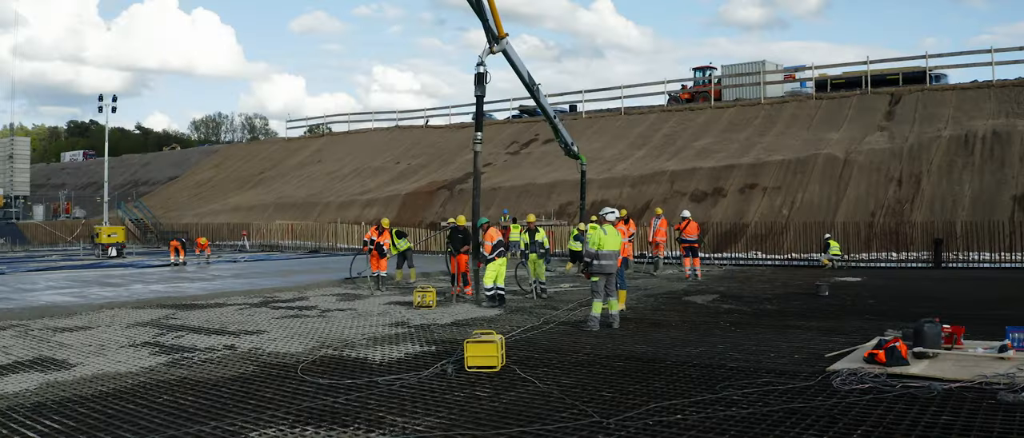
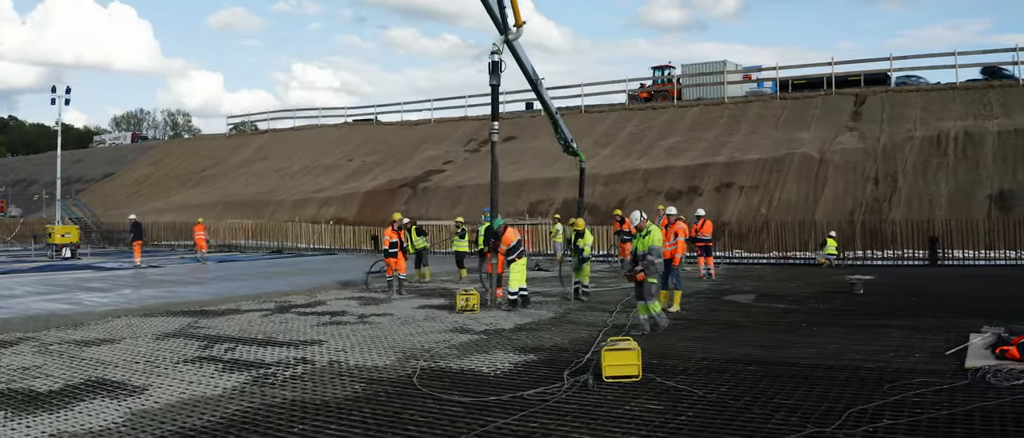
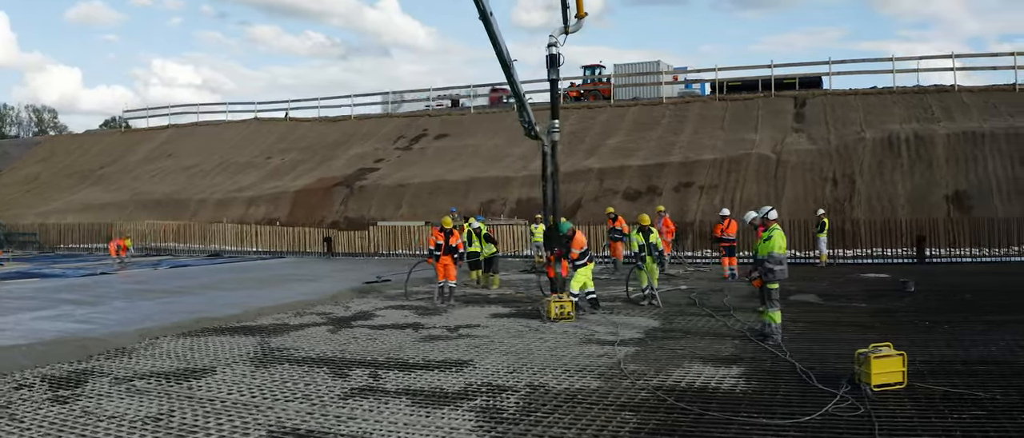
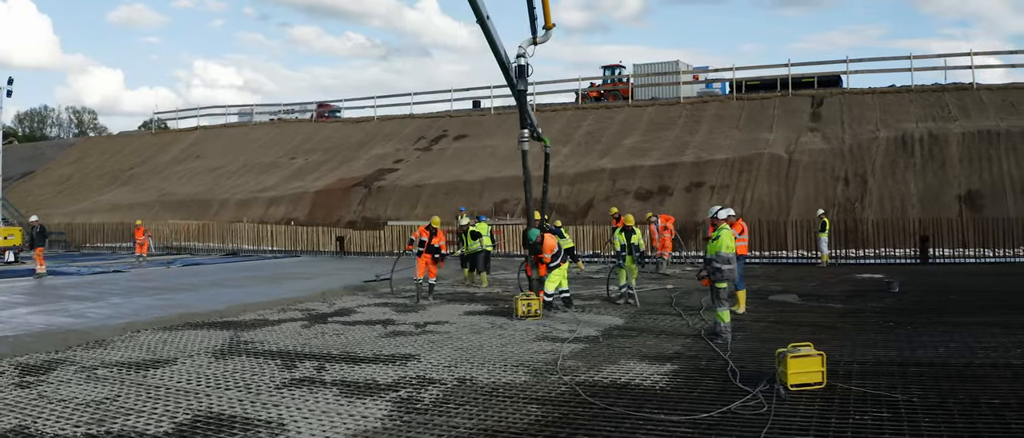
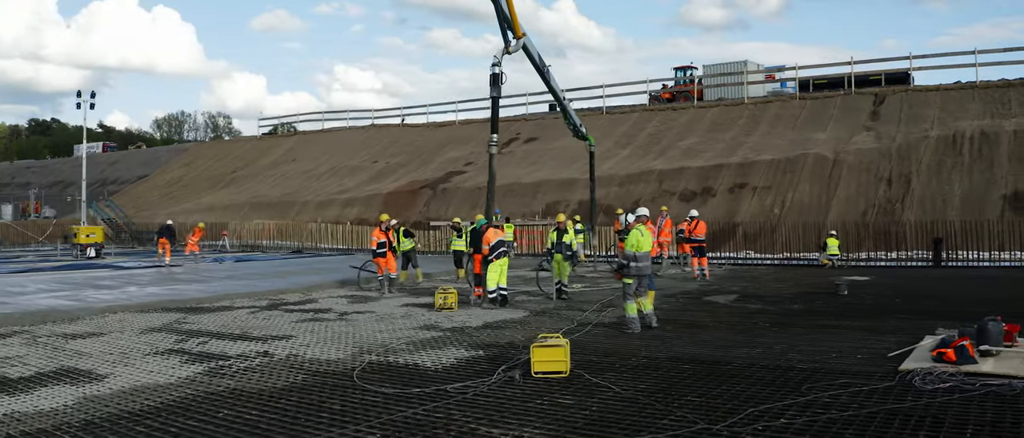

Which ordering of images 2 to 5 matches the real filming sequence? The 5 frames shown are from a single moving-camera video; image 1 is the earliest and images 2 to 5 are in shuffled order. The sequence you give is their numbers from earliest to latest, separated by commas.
5, 2, 4, 3
